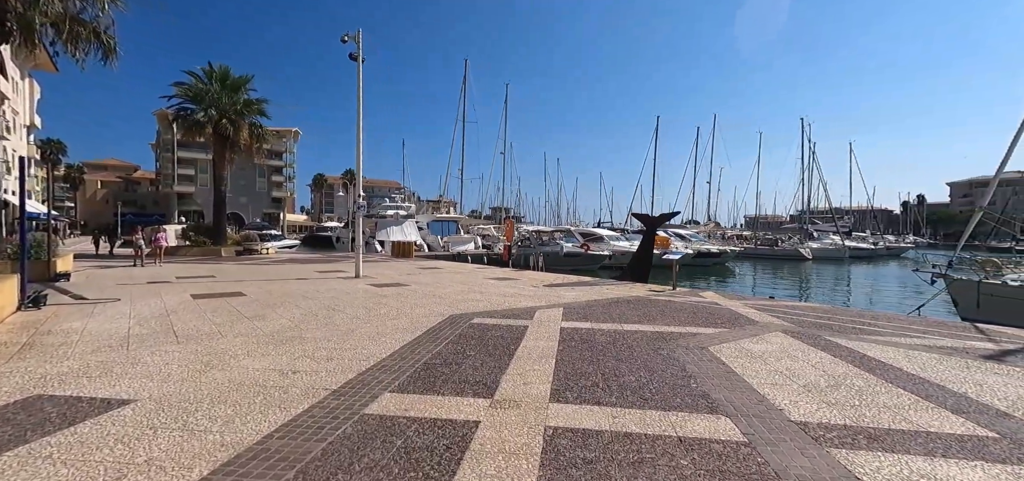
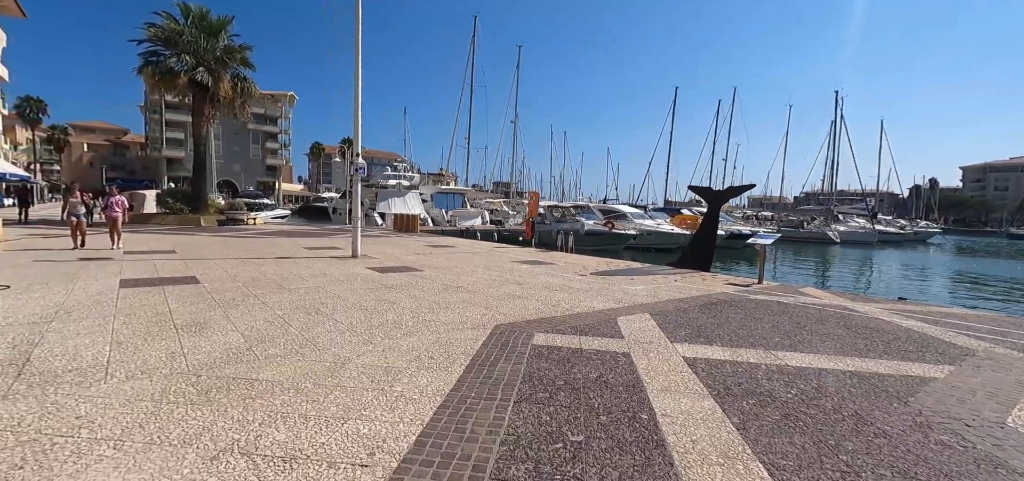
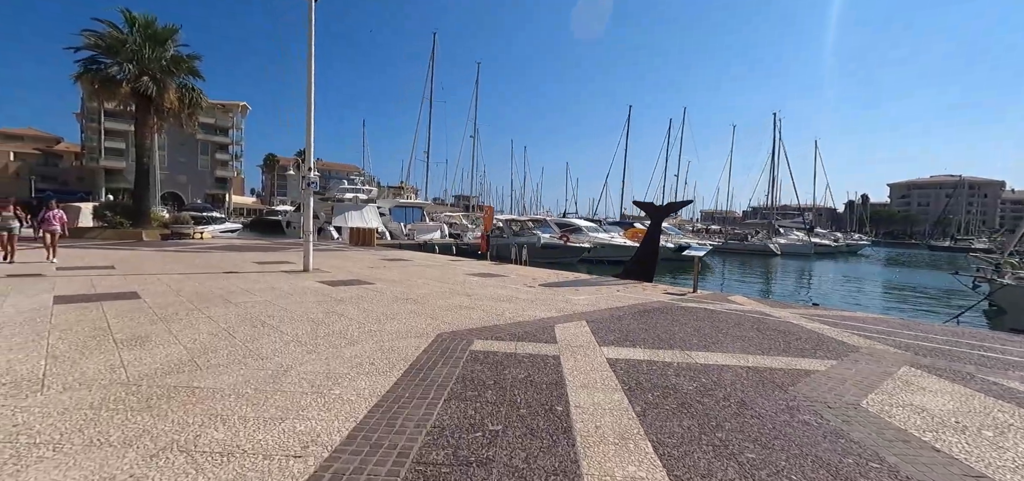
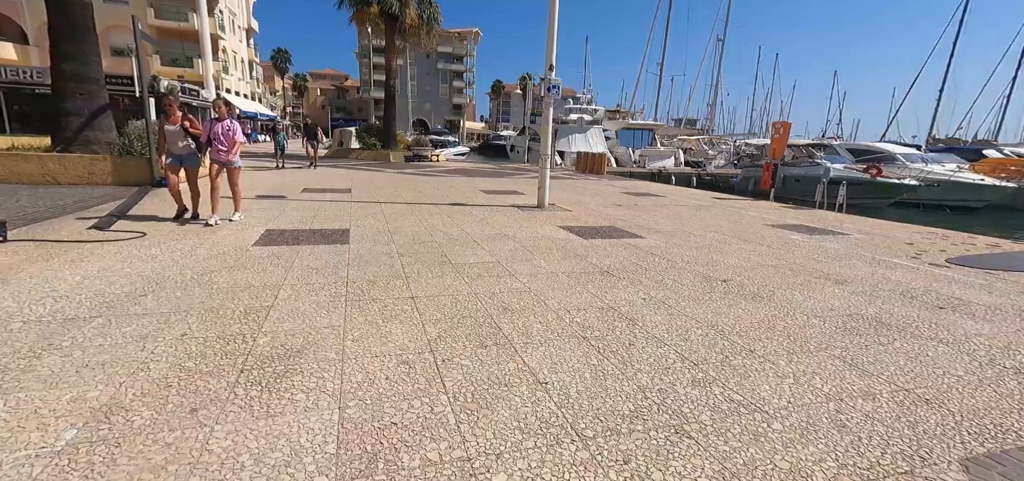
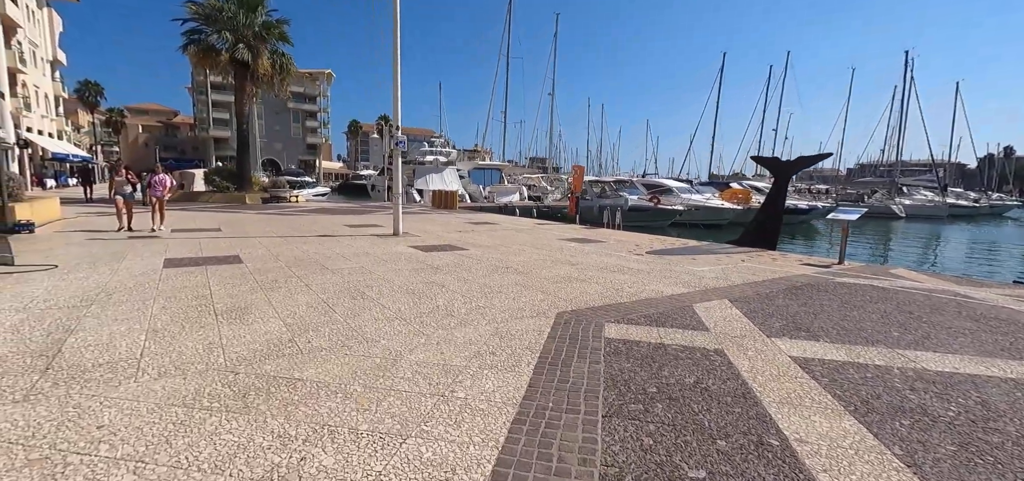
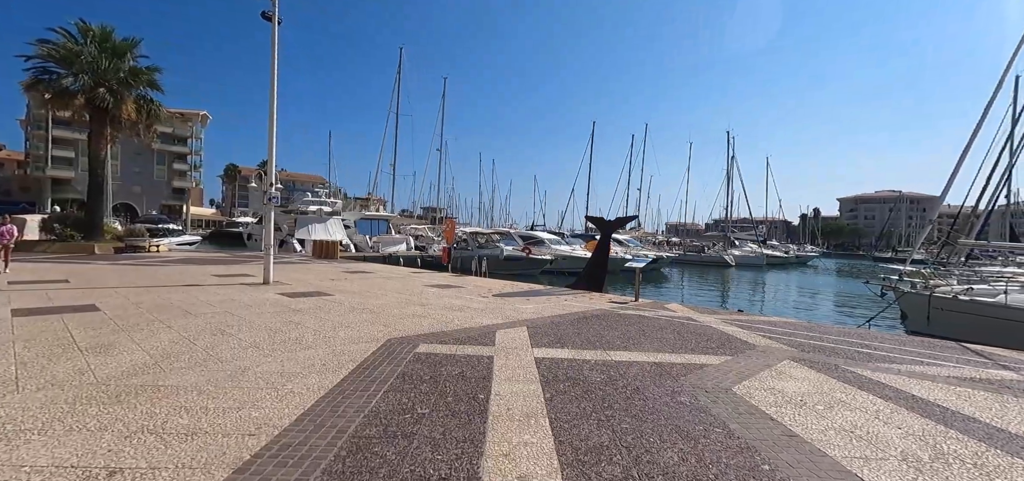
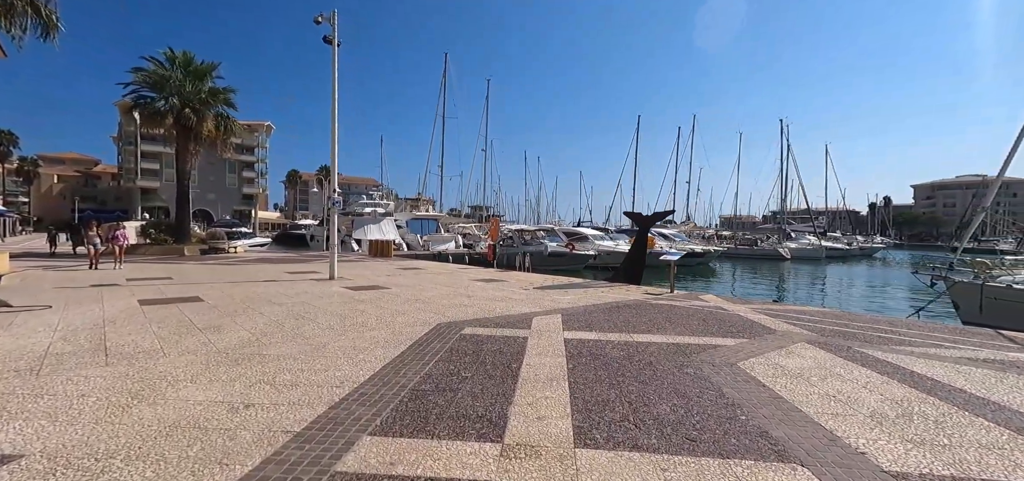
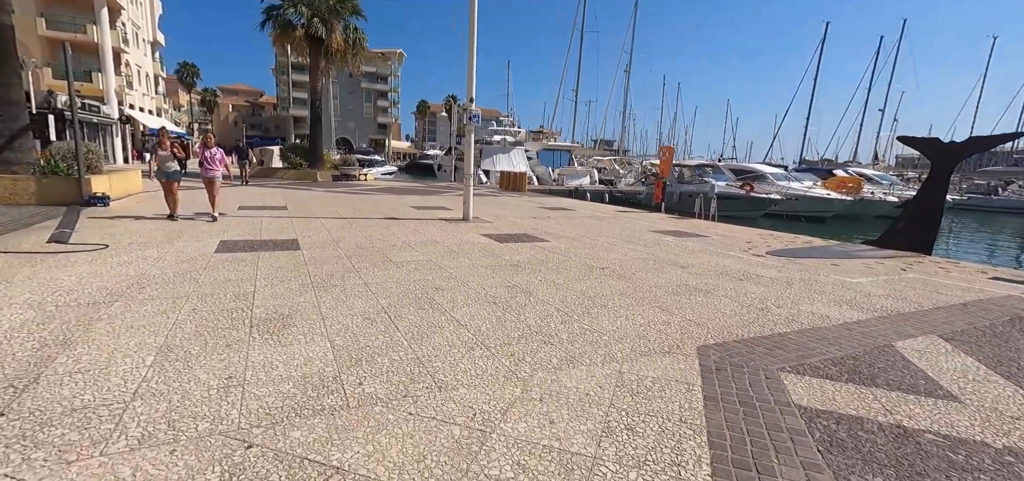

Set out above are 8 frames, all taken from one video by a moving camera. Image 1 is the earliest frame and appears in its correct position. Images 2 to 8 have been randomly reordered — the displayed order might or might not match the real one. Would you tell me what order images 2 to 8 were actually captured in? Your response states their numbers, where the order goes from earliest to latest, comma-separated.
7, 6, 3, 2, 5, 8, 4
